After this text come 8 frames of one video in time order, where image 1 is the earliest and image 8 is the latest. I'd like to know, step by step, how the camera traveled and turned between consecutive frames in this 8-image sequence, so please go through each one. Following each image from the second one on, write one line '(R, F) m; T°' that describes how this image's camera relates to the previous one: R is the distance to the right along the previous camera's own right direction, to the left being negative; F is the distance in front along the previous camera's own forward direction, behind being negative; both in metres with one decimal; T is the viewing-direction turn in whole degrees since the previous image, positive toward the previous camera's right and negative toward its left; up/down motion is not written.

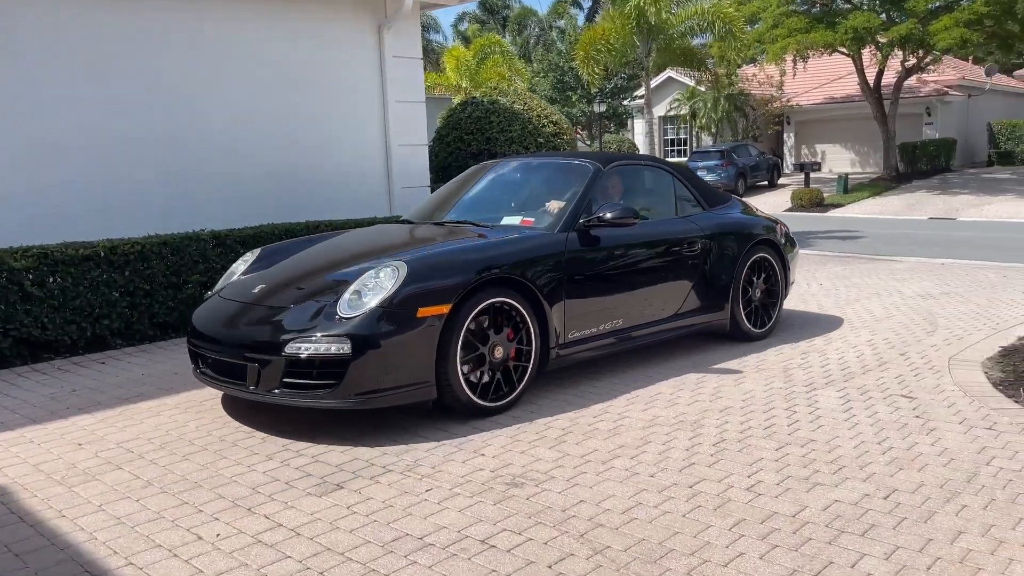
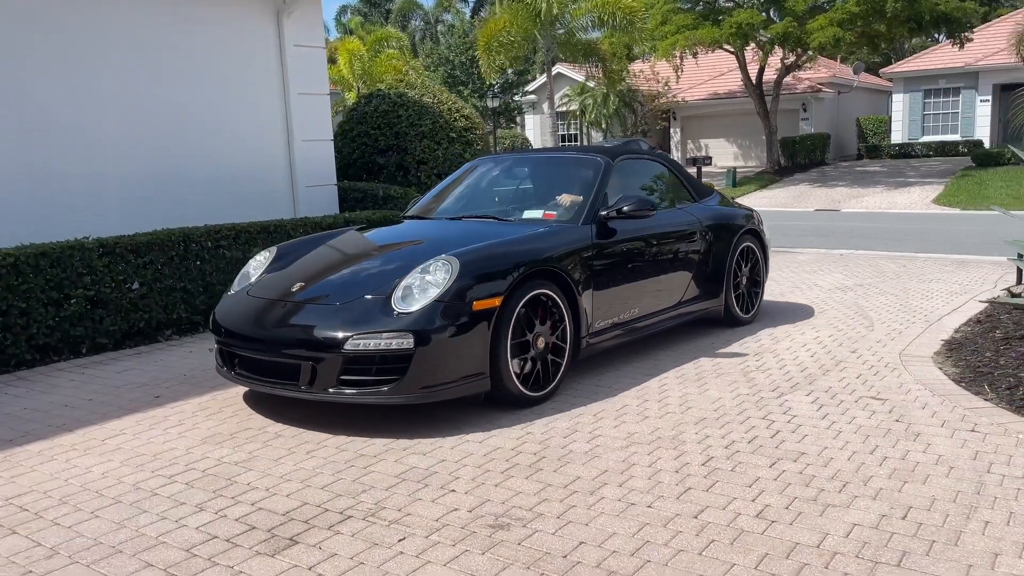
(-0.4, +0.5) m; +8°
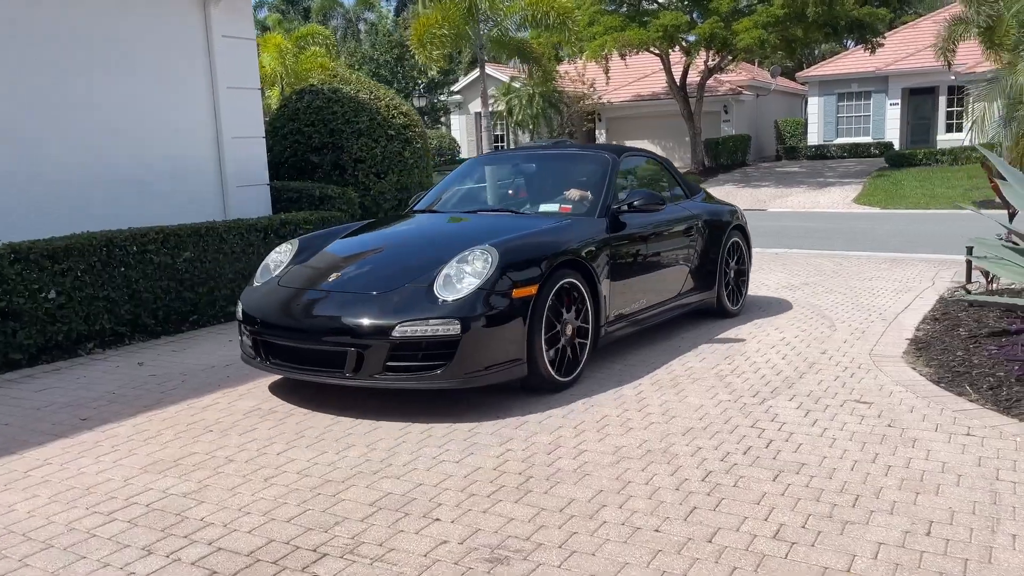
(-0.3, +0.4) m; +5°
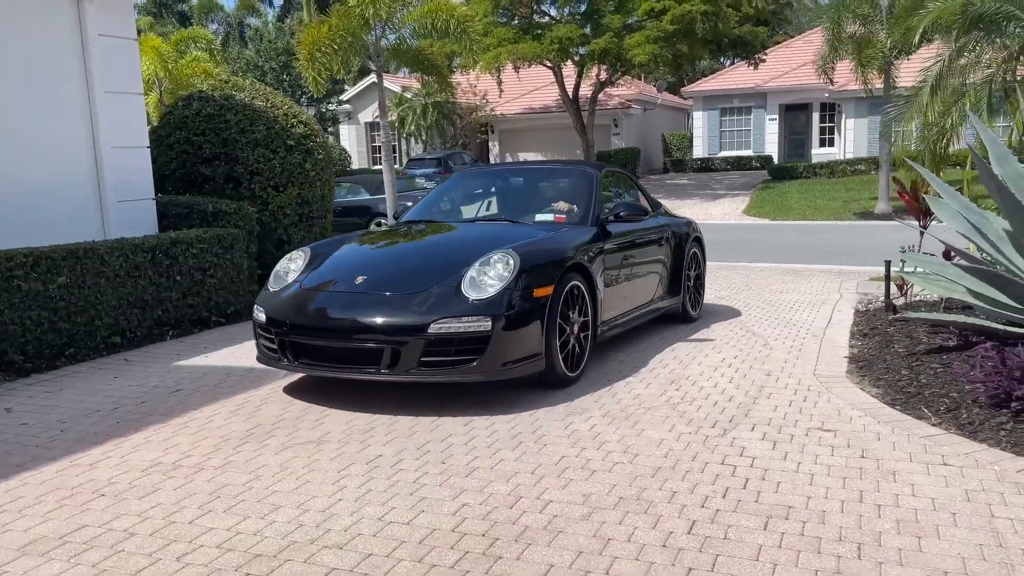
(-0.3, +0.5) m; +8°
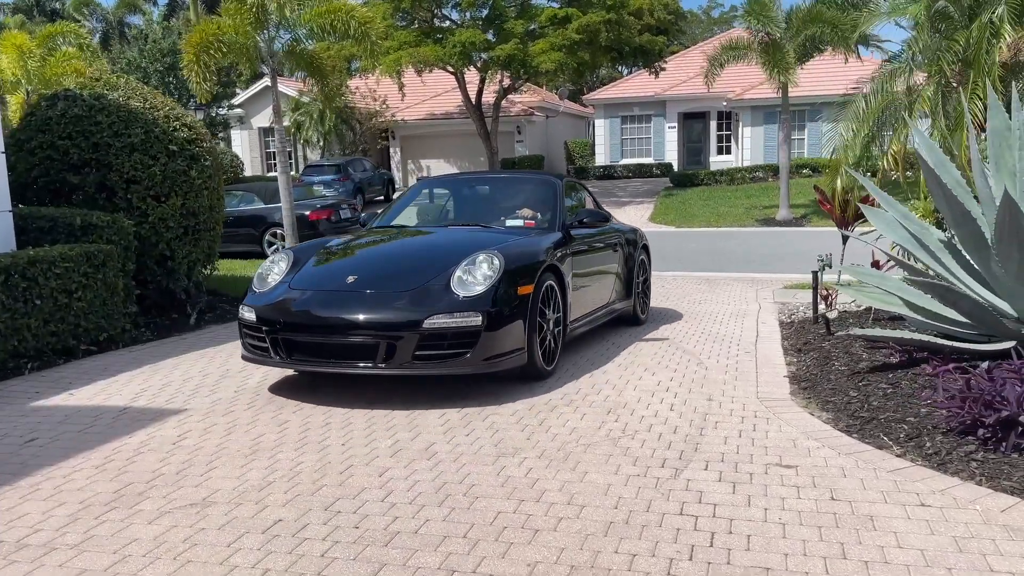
(-0.1, +0.6) m; +7°
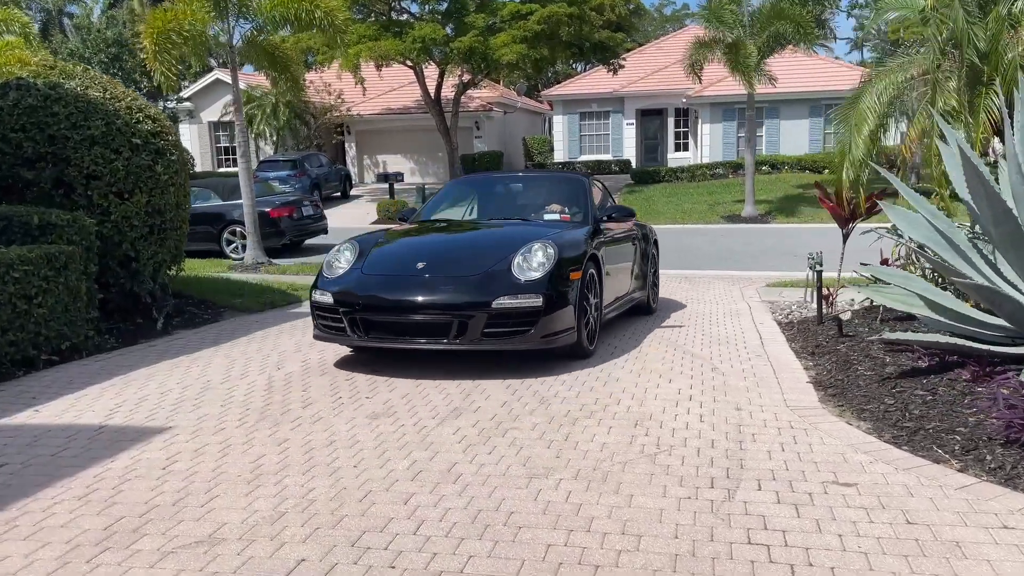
(-0.4, +0.4) m; +3°
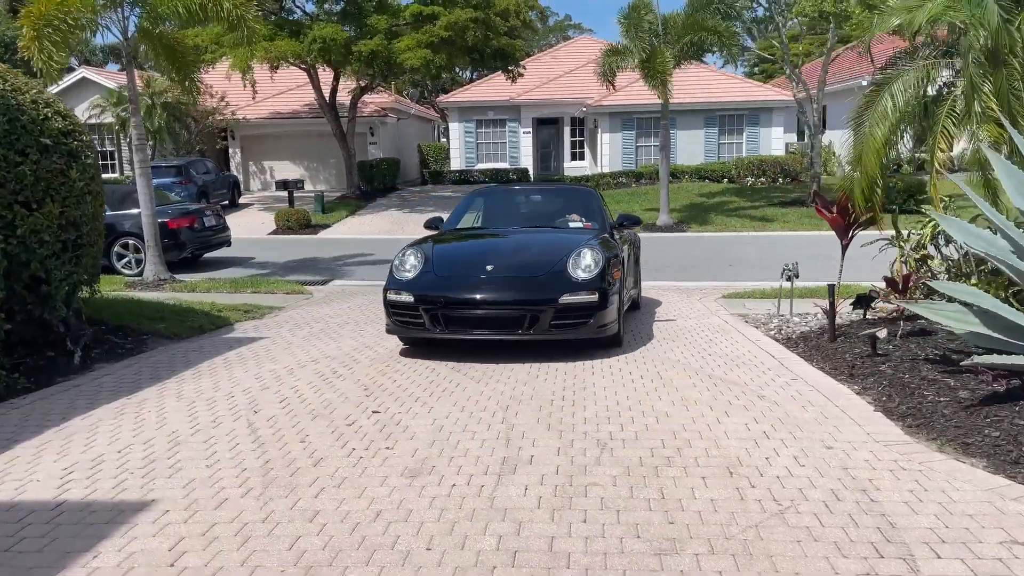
(-1.0, +0.9) m; +8°
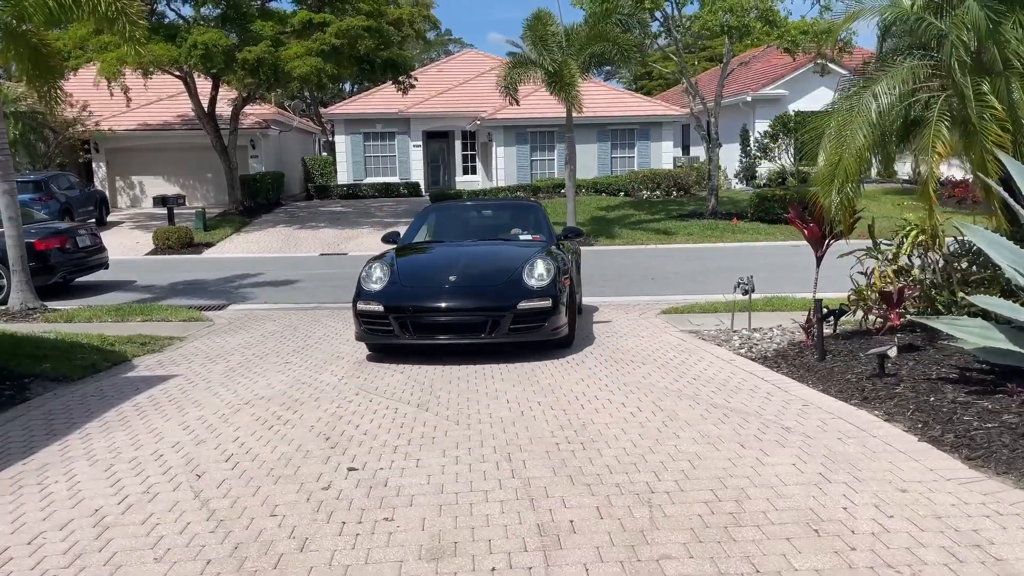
(-0.7, +0.9) m; +8°
